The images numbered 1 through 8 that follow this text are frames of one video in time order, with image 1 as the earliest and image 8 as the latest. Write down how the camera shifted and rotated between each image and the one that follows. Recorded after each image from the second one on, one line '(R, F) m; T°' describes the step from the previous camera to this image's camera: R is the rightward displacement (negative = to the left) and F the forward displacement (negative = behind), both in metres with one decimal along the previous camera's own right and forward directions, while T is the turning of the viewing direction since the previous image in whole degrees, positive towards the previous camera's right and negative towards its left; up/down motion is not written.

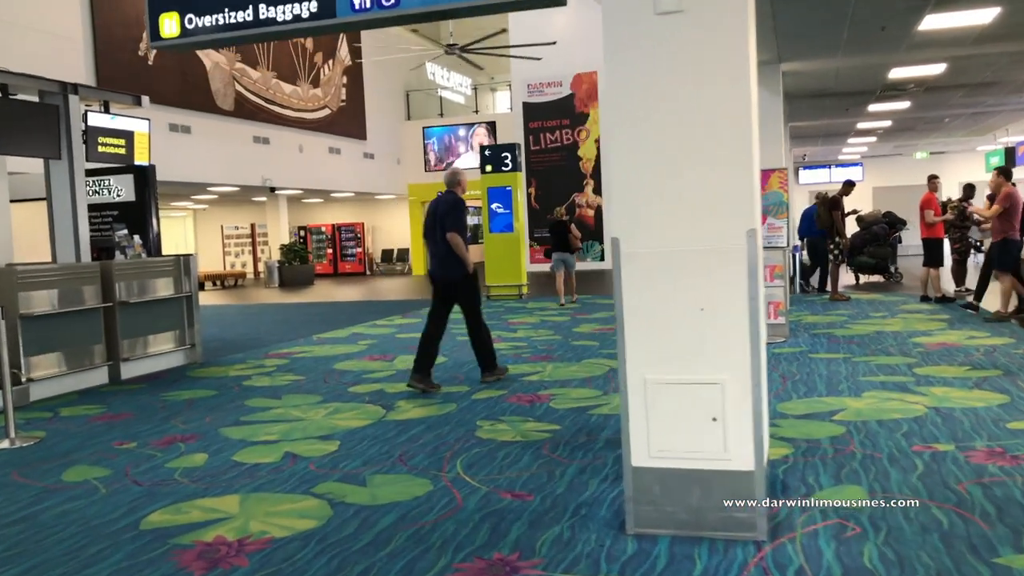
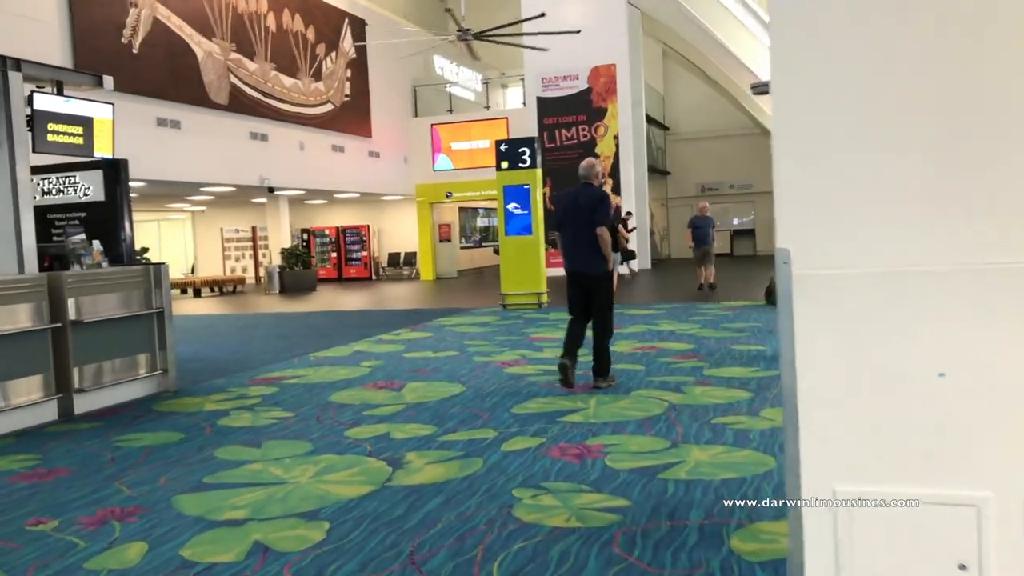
(-0.2, +1.3) m; 0°
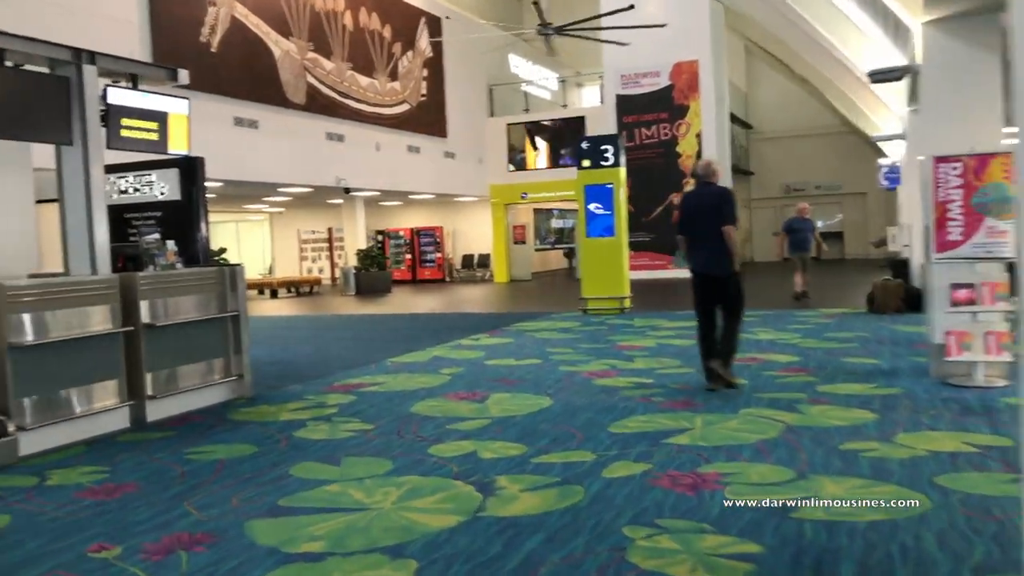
(-0.2, +0.5) m; -4°
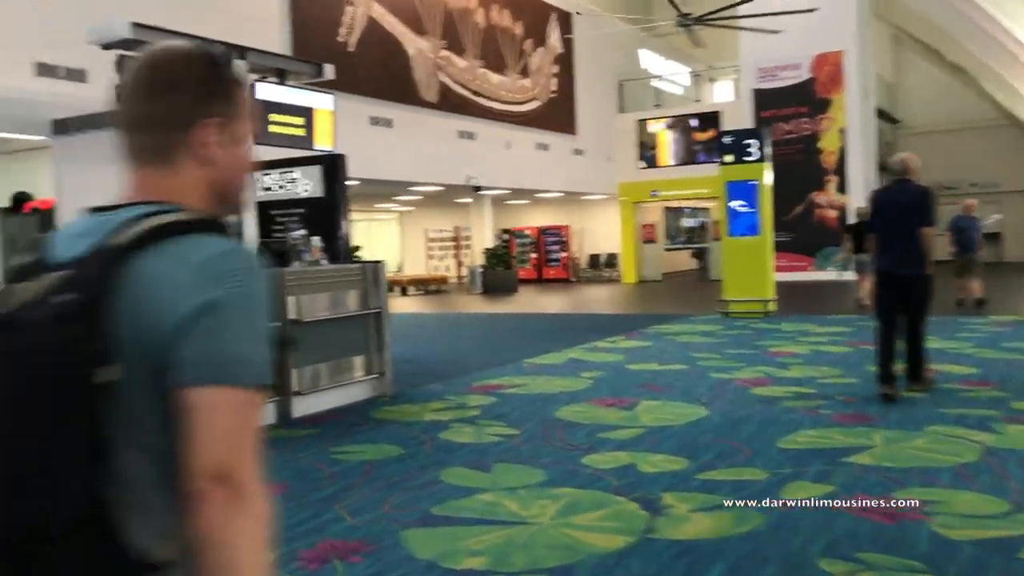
(-0.2, +0.3) m; -8°
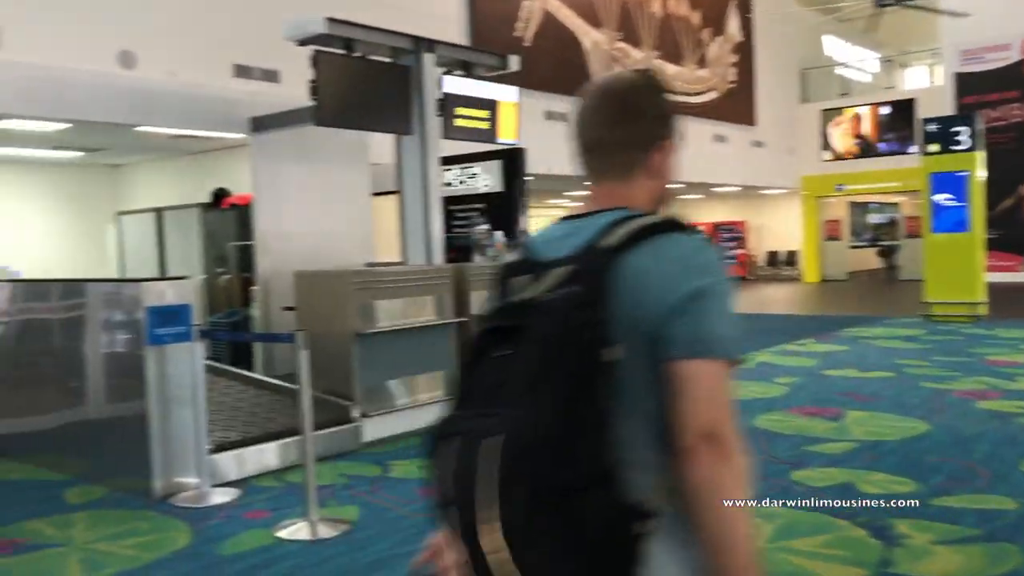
(-0.2, +0.2) m; -10°
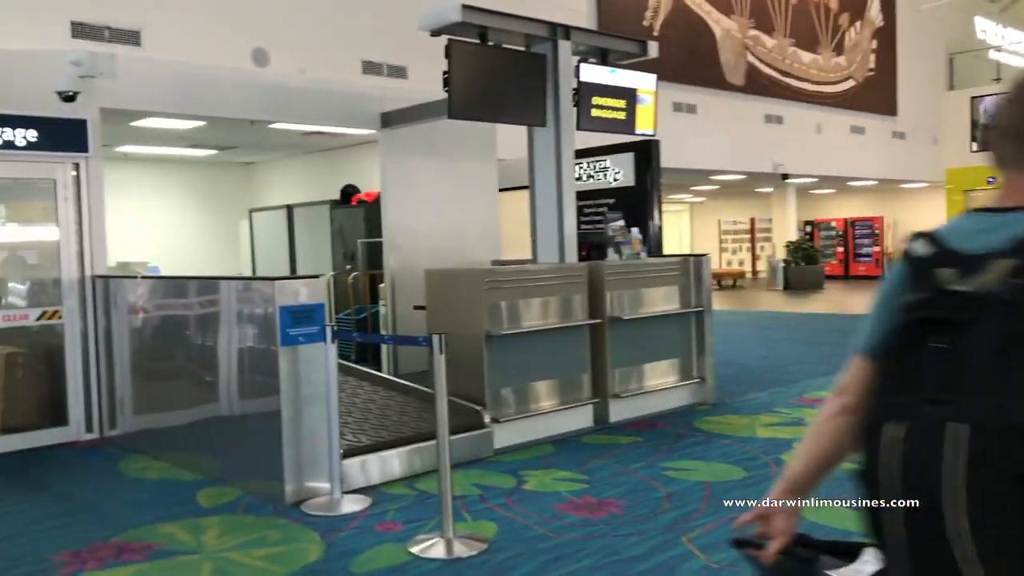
(-0.1, +0.3) m; -7°
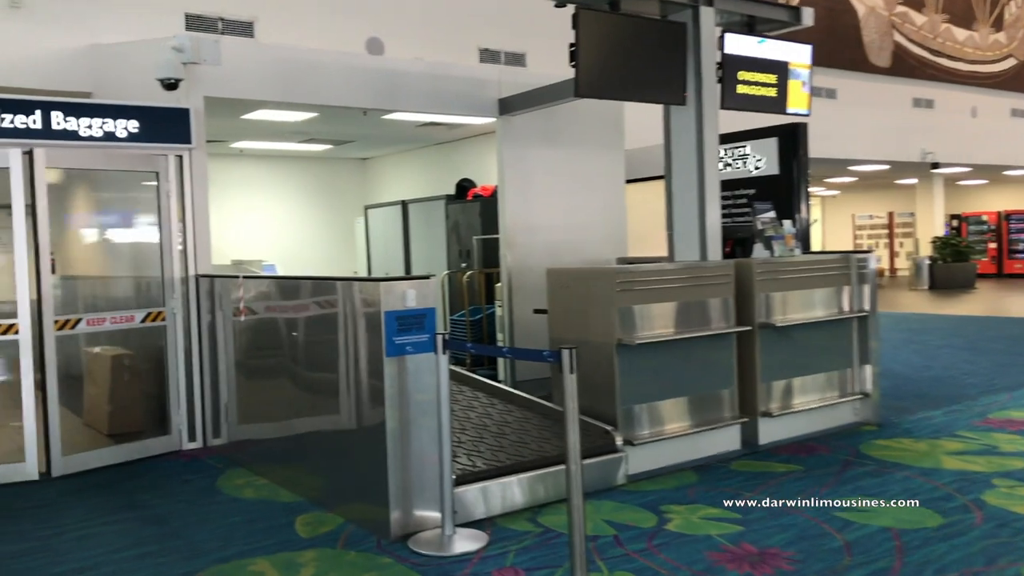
(-0.1, +0.6) m; -7°
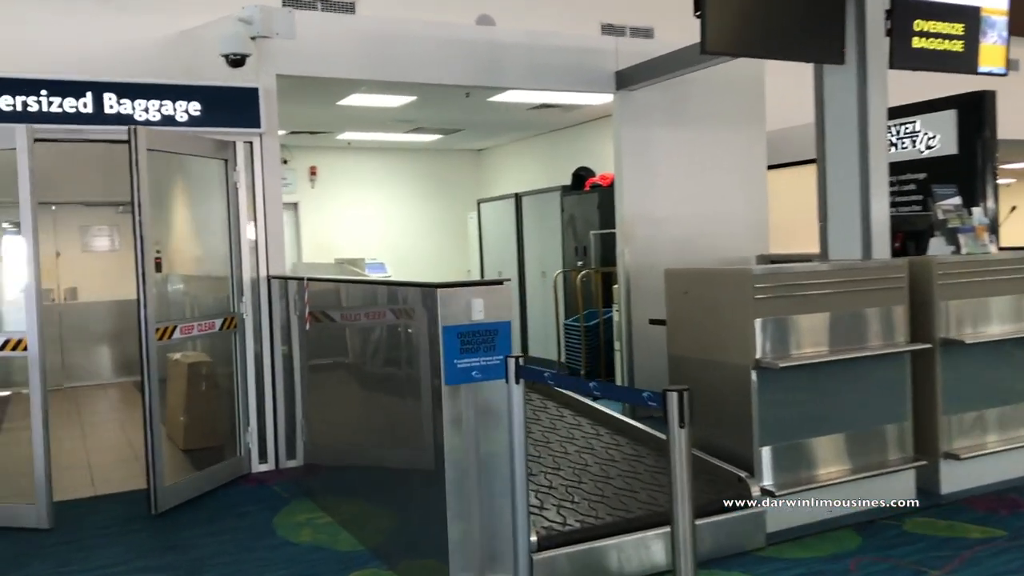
(+0.1, +0.9) m; -9°
